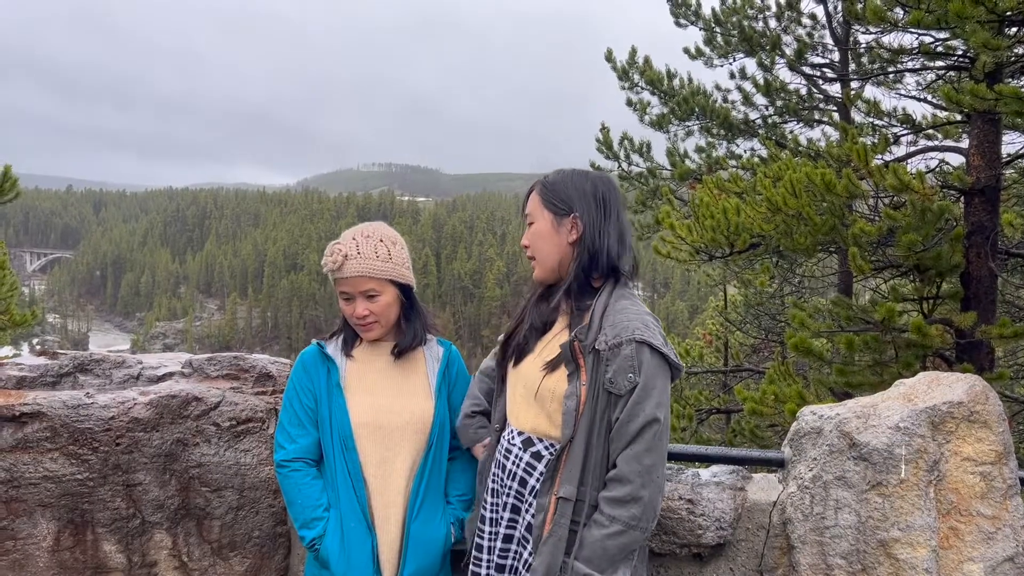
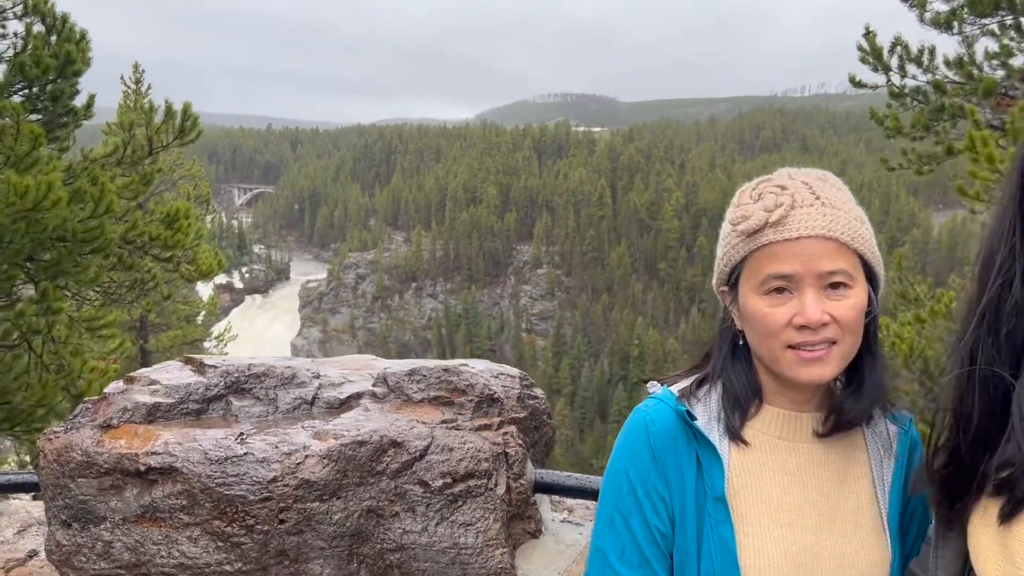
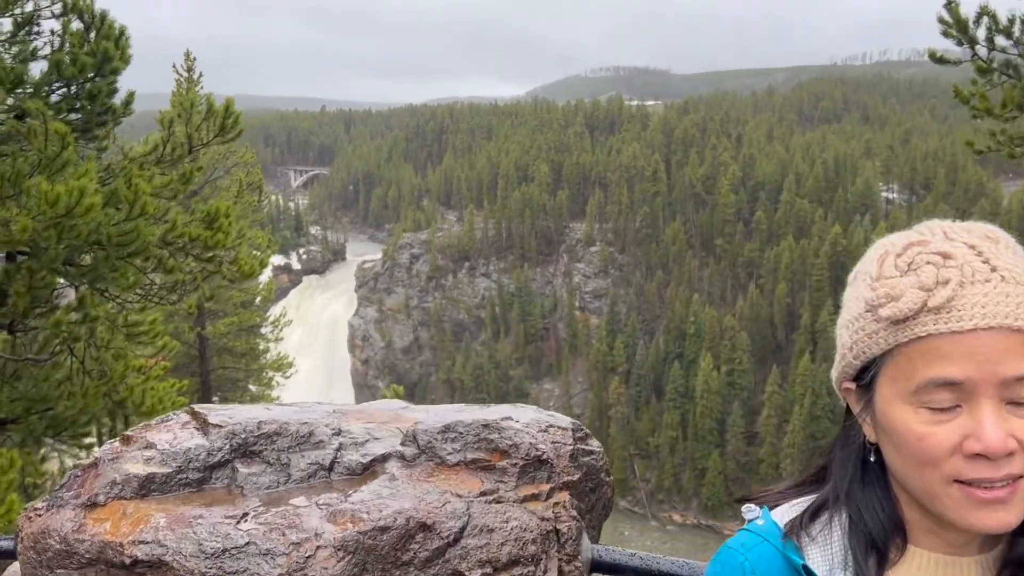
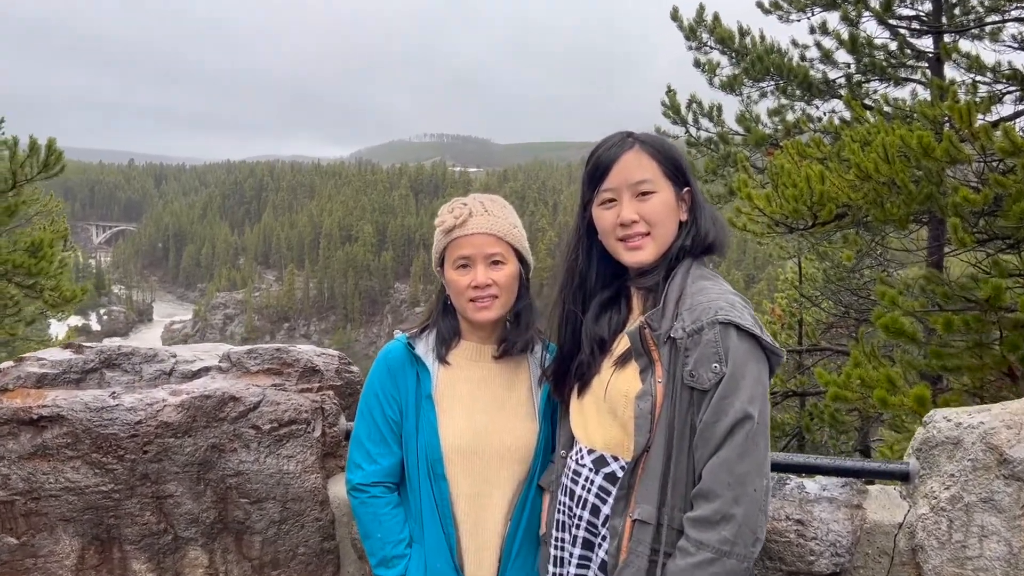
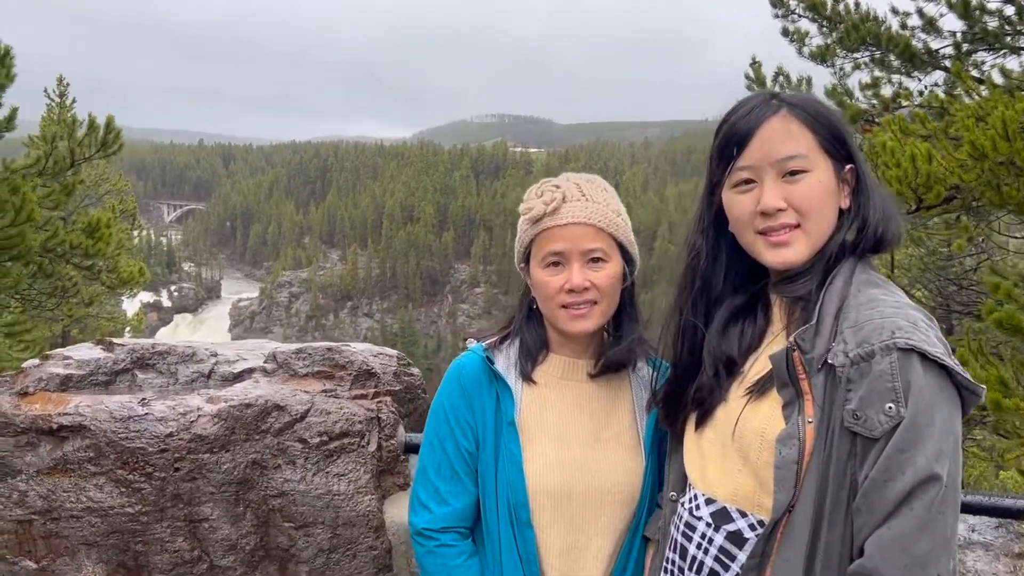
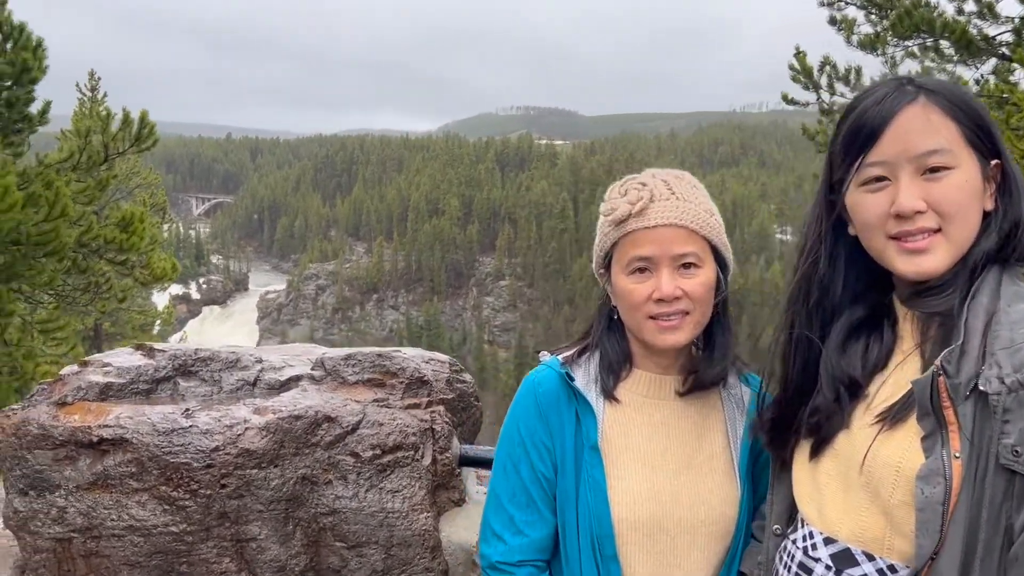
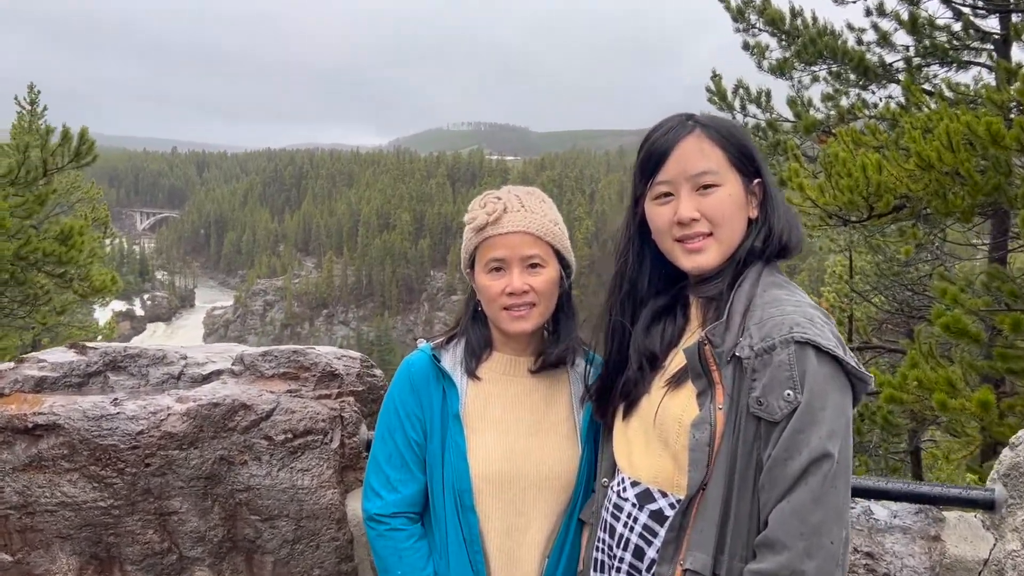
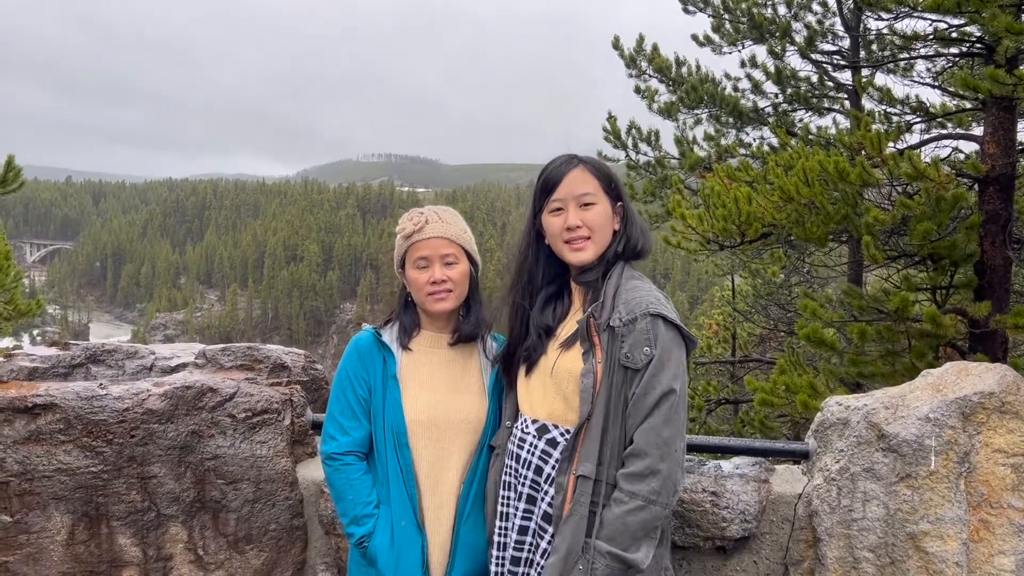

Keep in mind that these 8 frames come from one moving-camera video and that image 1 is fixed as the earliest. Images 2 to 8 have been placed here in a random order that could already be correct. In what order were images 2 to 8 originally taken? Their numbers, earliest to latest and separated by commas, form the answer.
8, 4, 7, 5, 6, 2, 3
